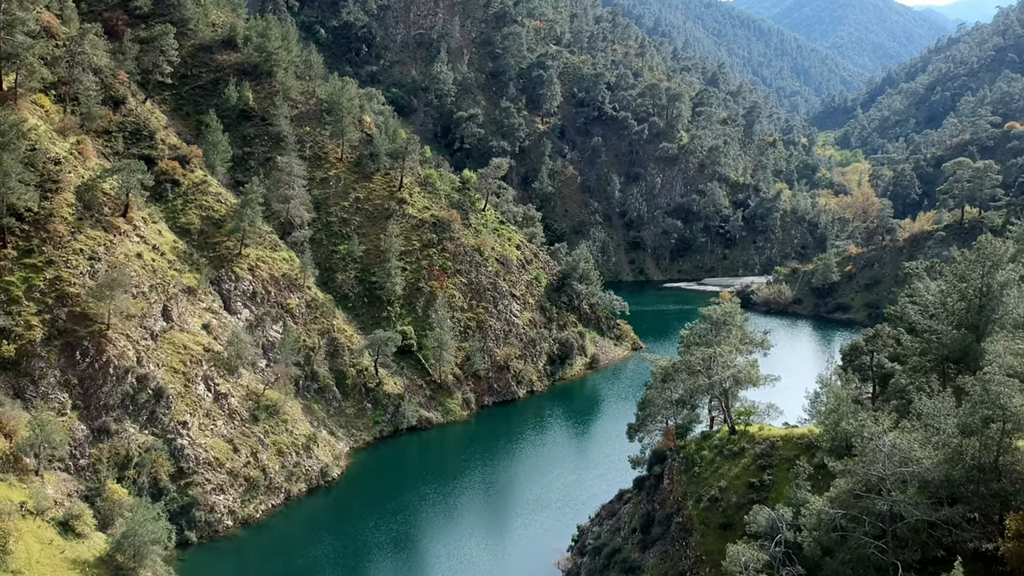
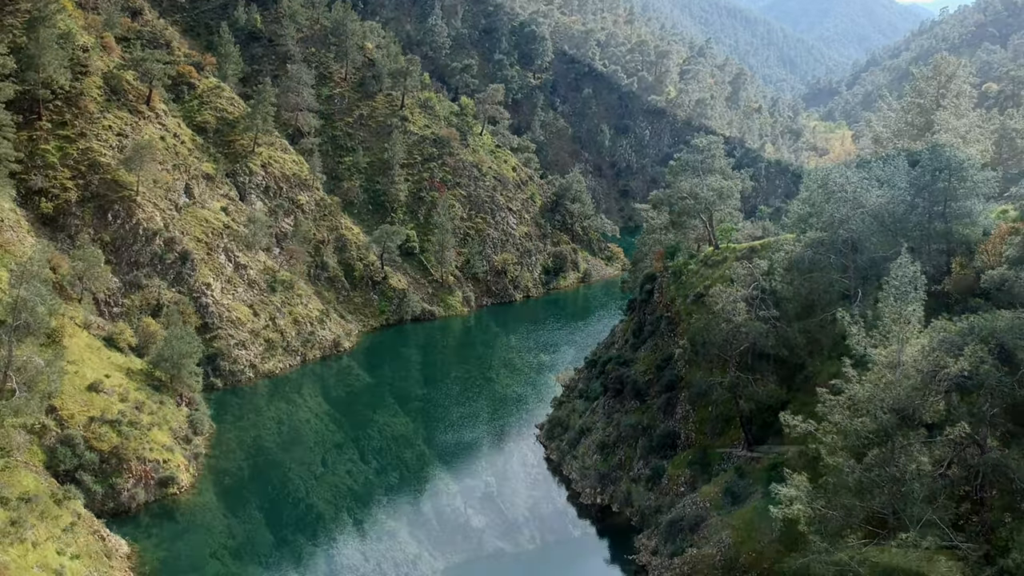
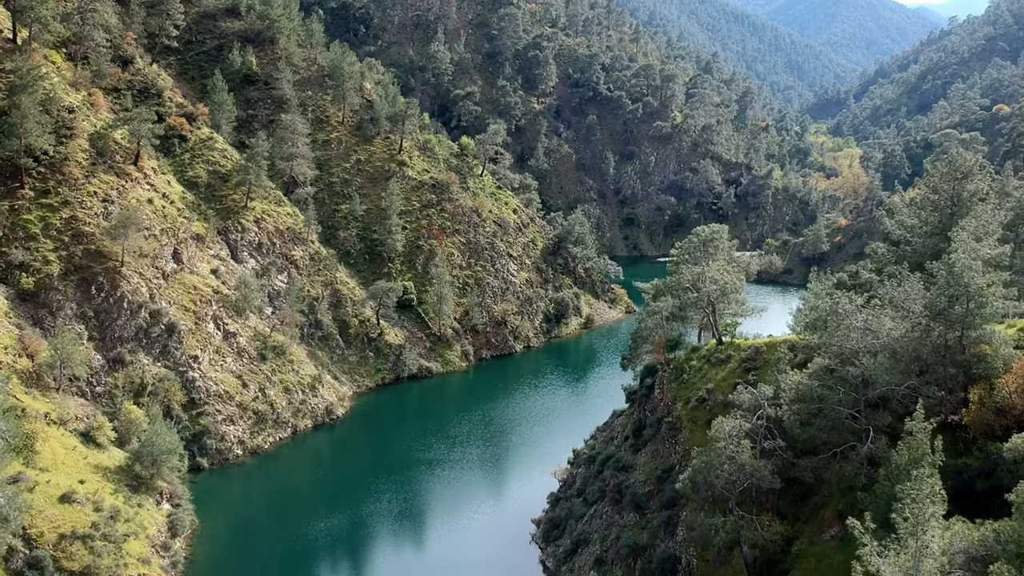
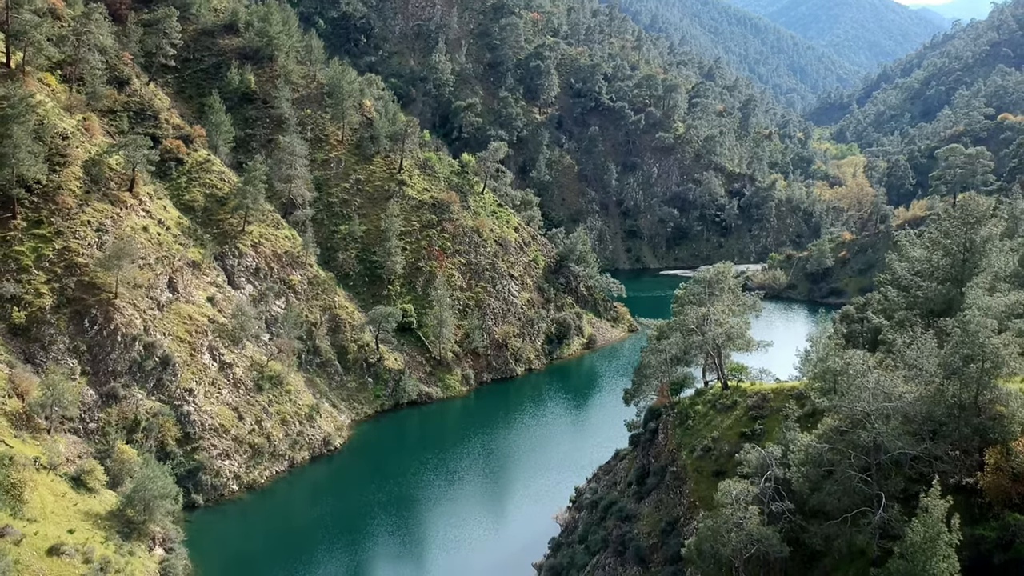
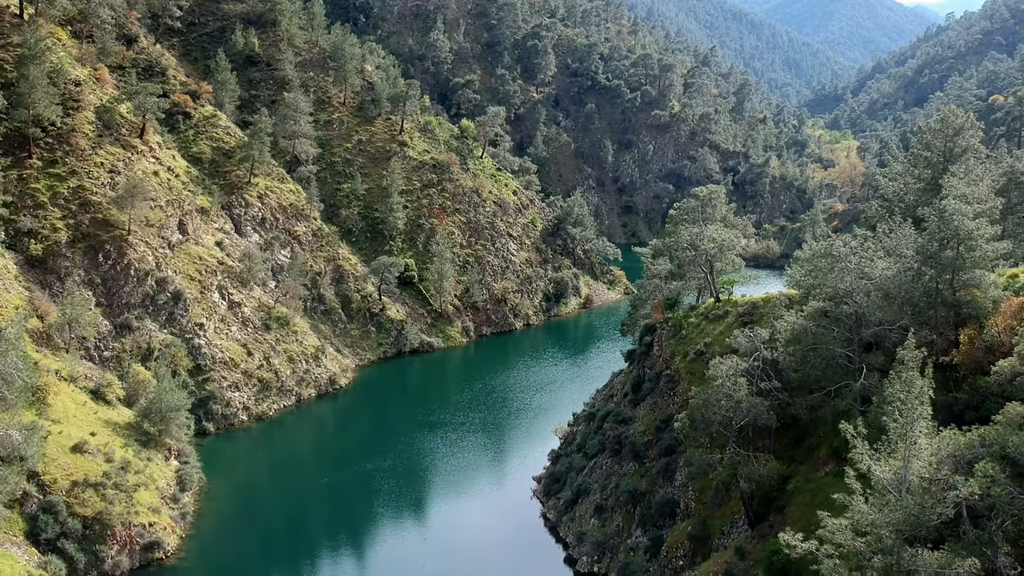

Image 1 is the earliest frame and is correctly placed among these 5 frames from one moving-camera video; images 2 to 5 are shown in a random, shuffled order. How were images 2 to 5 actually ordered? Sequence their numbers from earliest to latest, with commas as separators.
4, 3, 5, 2
